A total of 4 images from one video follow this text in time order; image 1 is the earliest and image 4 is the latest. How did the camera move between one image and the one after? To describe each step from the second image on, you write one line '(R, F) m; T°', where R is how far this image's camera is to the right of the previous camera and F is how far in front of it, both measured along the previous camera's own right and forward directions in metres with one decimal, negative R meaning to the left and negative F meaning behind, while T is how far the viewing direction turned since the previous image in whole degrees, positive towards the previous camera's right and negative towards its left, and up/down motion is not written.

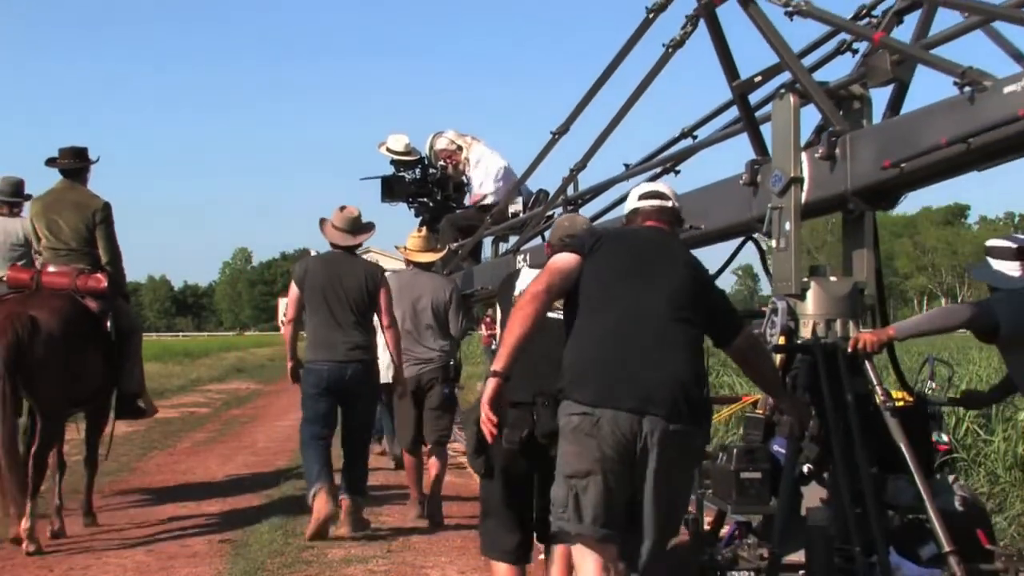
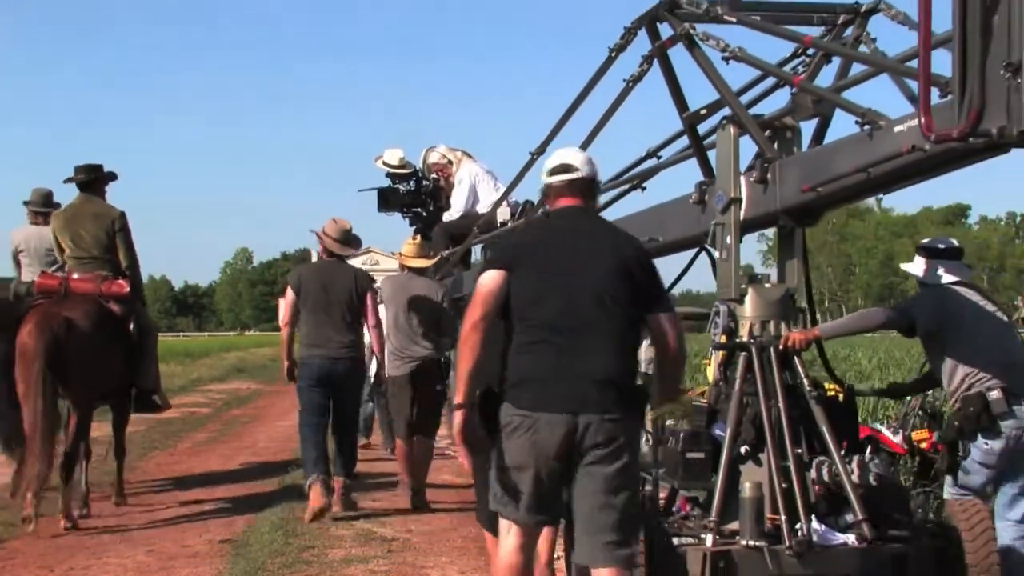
(+0.1, -0.9) m; 0°
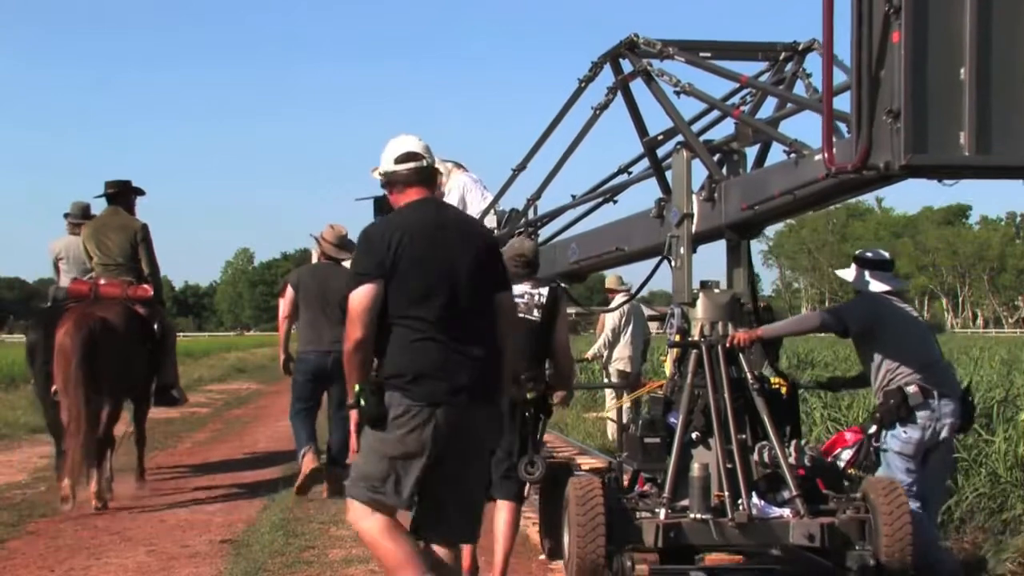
(+0.1, -0.9) m; 0°
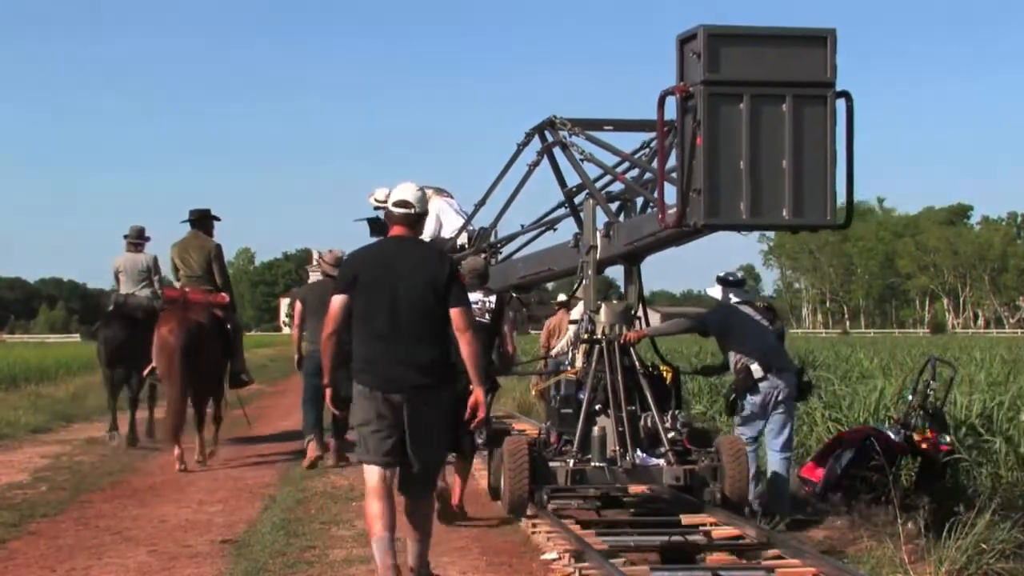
(+0.4, -2.8) m; 0°
